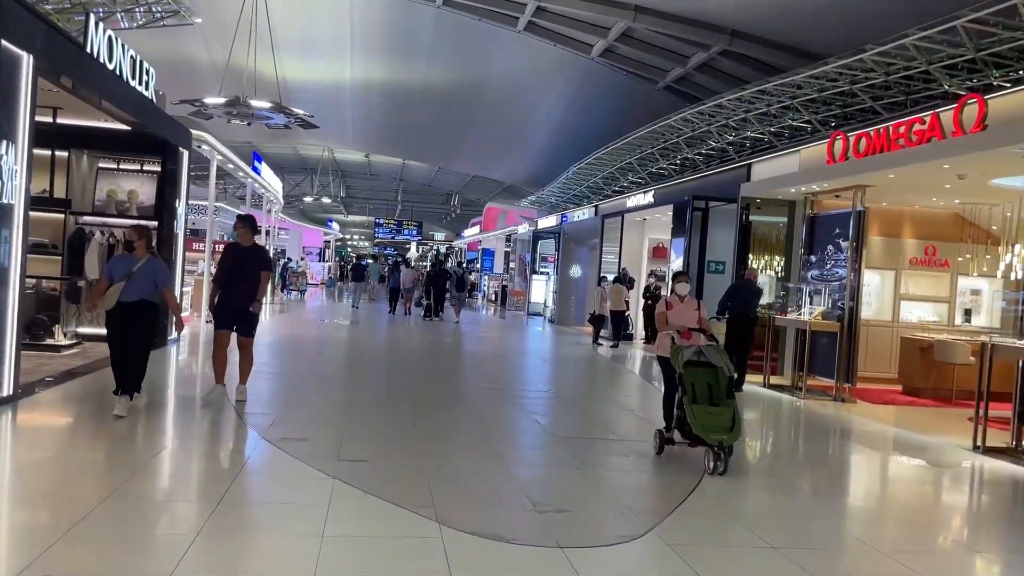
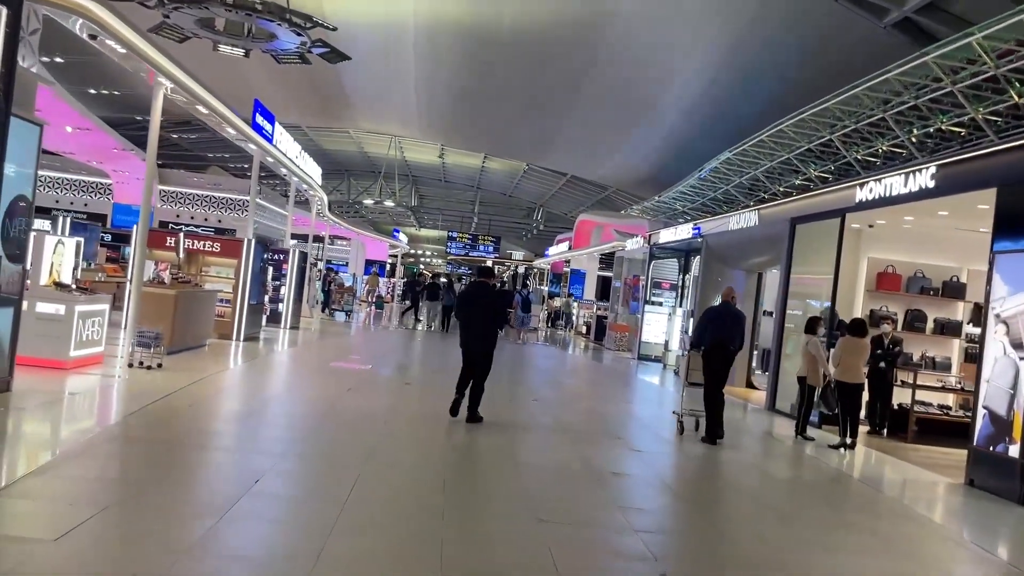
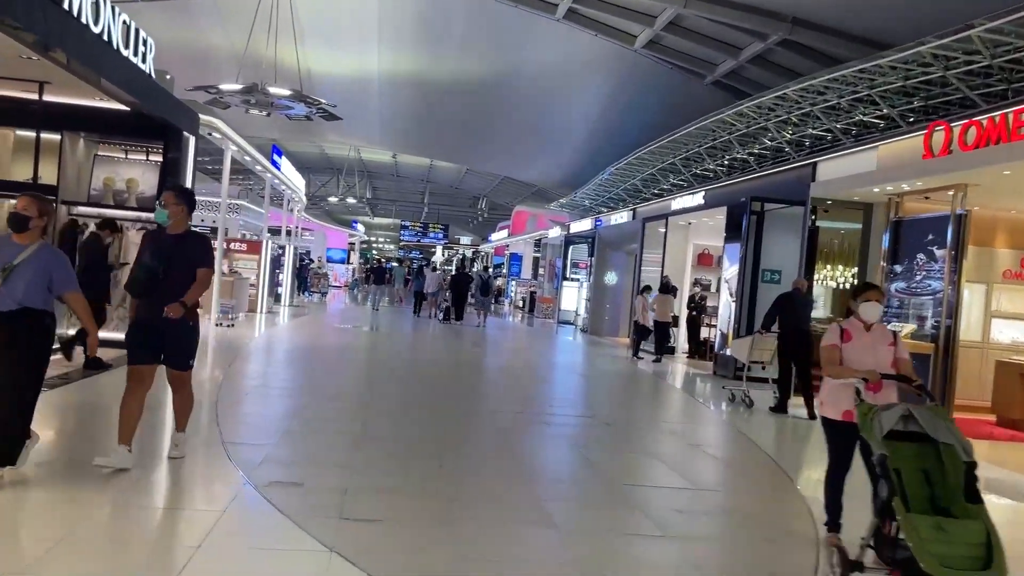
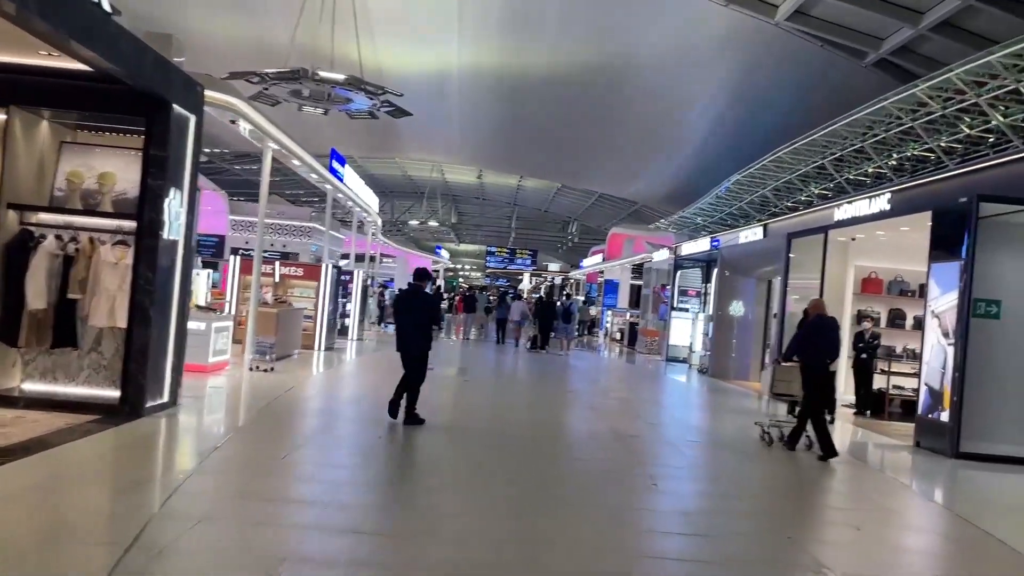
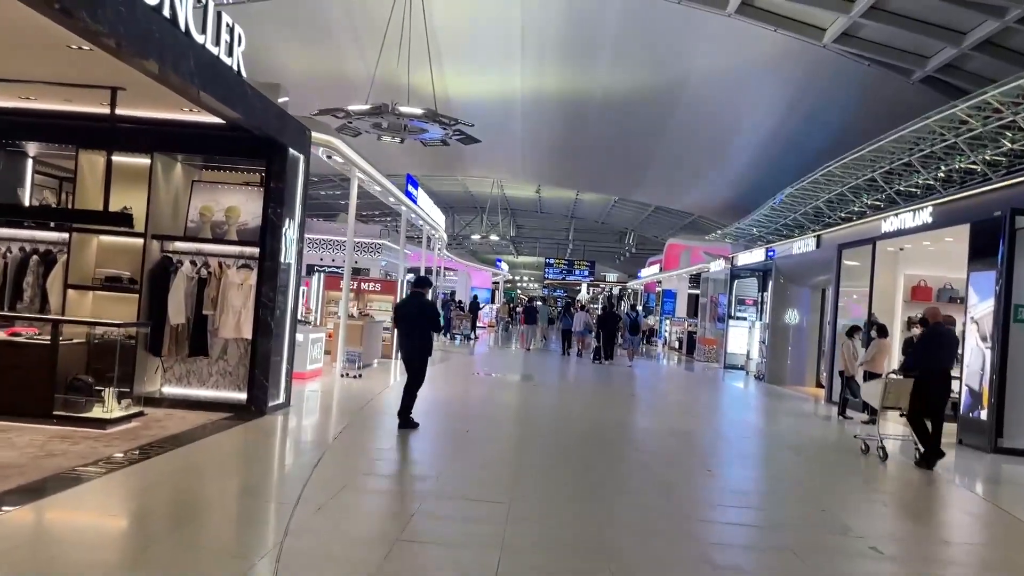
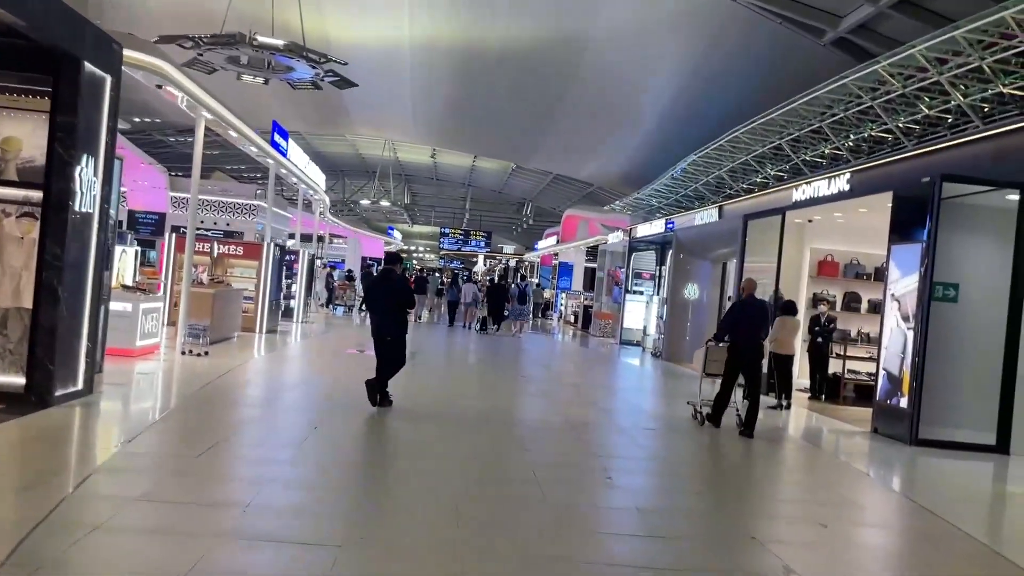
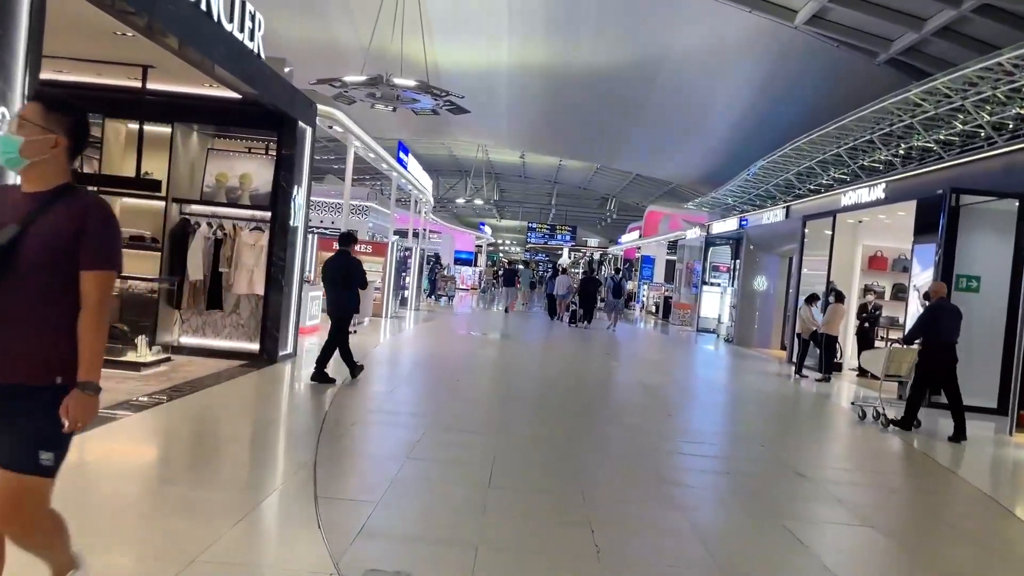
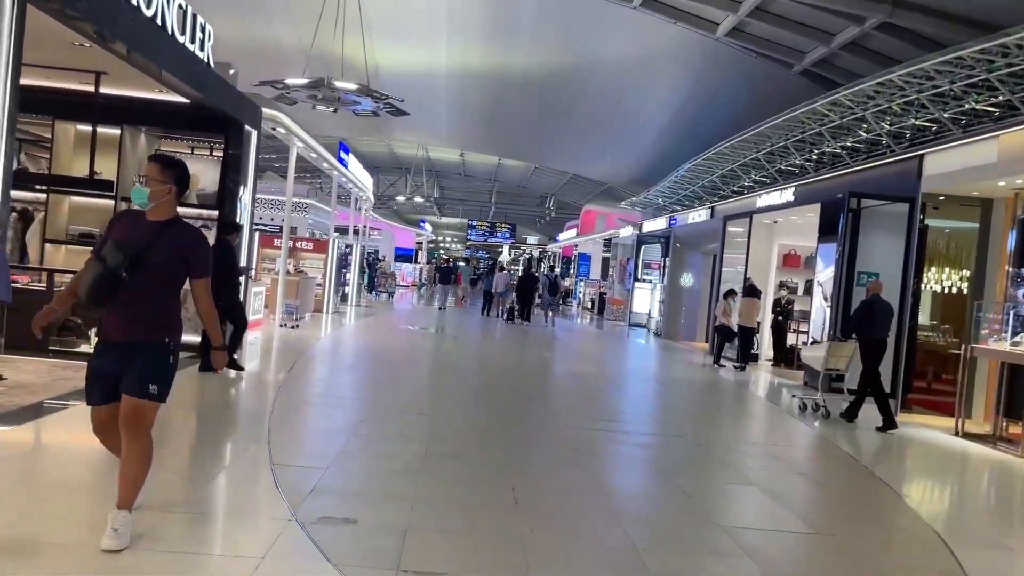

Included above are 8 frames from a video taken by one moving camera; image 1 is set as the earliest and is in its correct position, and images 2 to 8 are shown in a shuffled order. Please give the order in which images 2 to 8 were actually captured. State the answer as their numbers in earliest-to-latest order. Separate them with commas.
3, 8, 7, 5, 4, 6, 2
